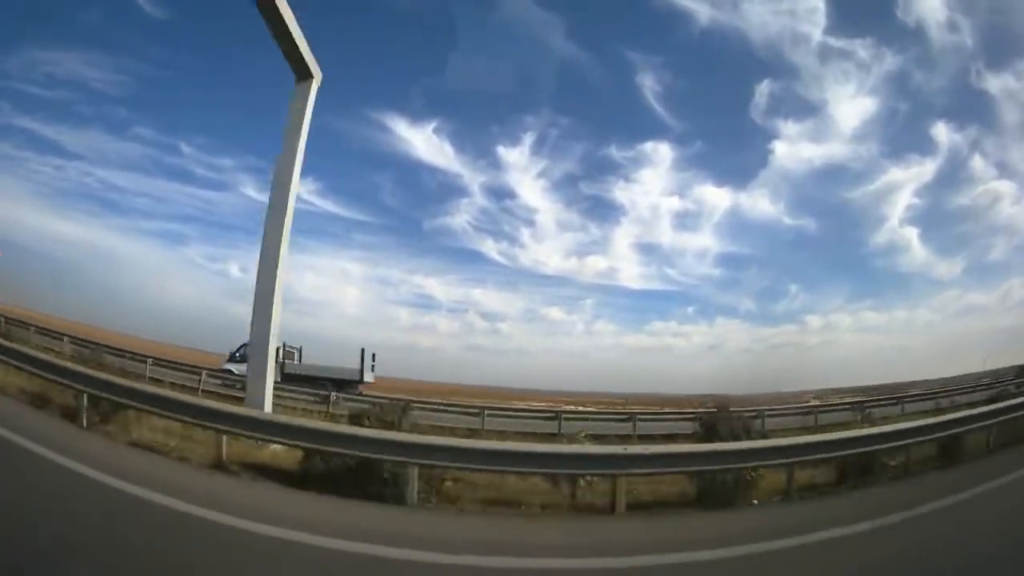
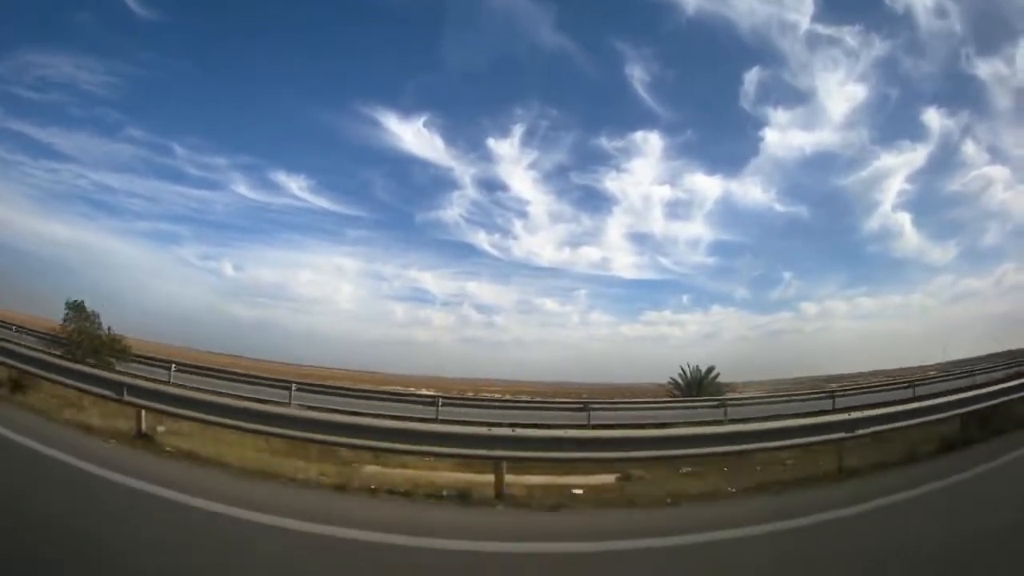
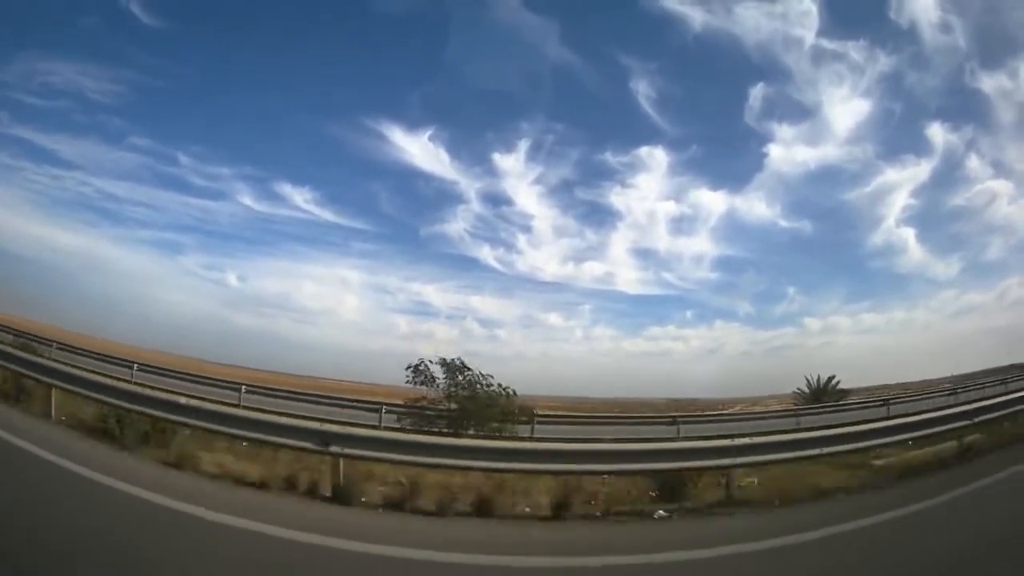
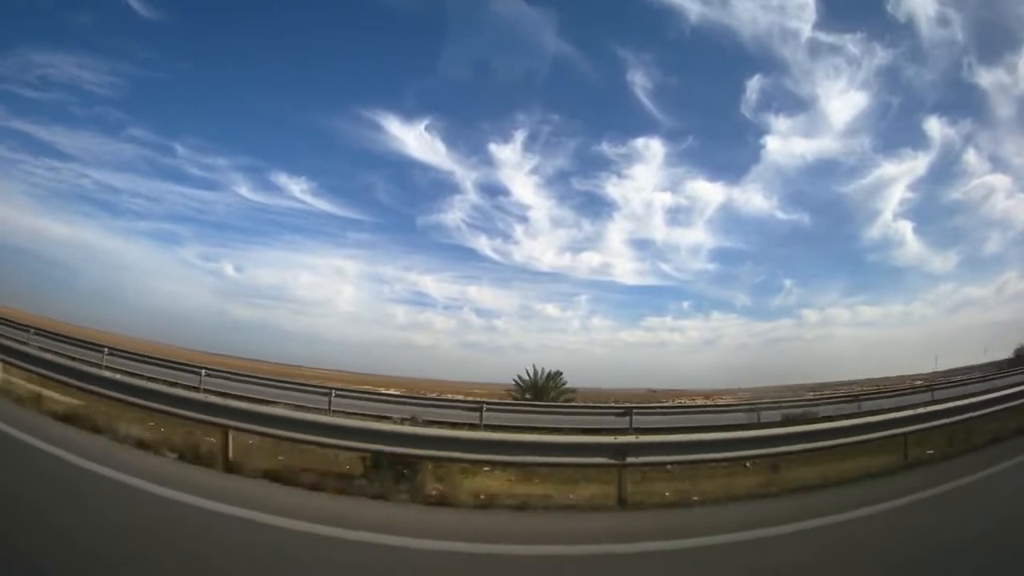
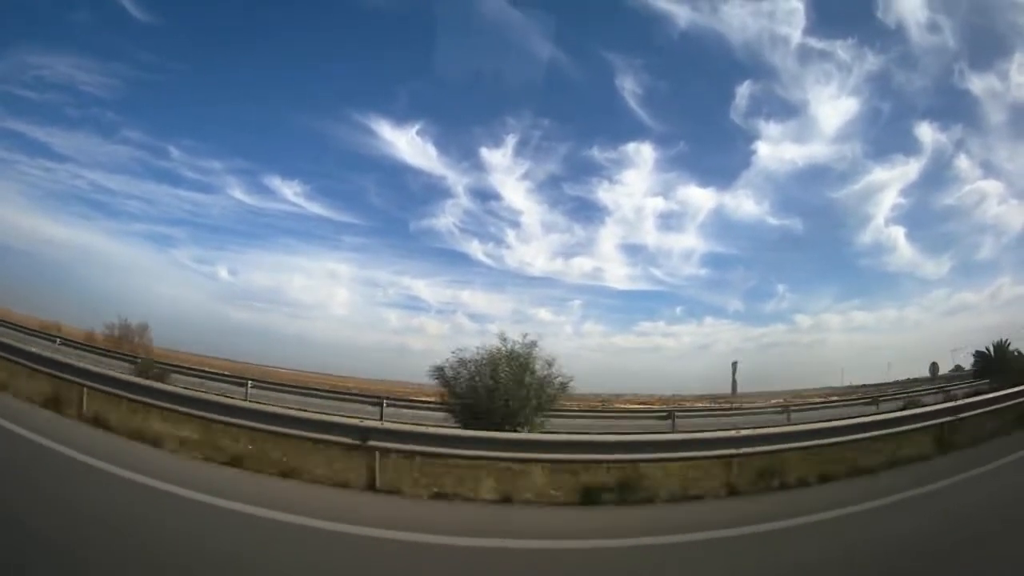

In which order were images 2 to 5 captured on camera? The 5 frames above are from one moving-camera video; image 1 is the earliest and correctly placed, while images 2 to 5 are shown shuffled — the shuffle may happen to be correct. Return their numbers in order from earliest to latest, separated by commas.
3, 2, 4, 5
